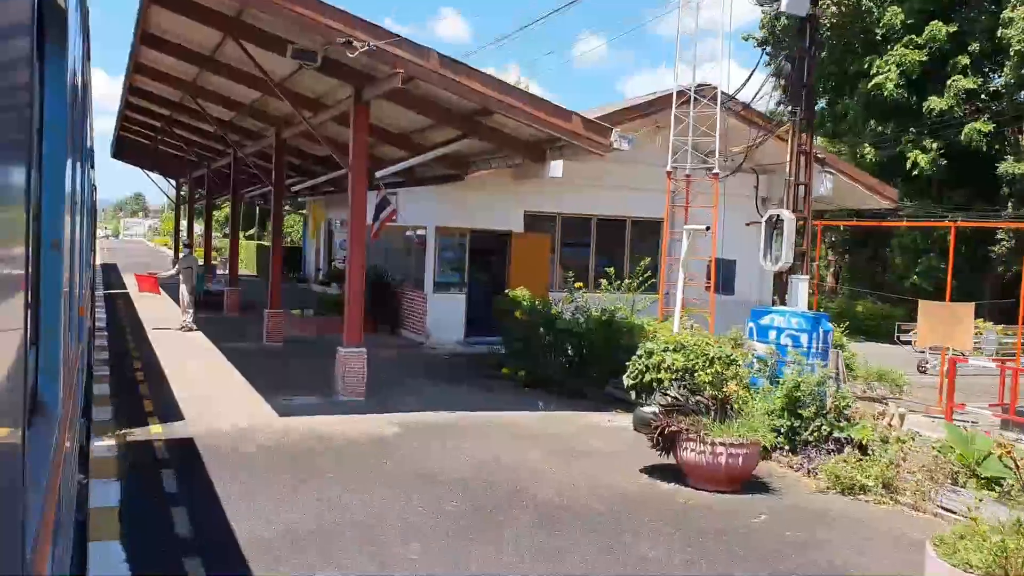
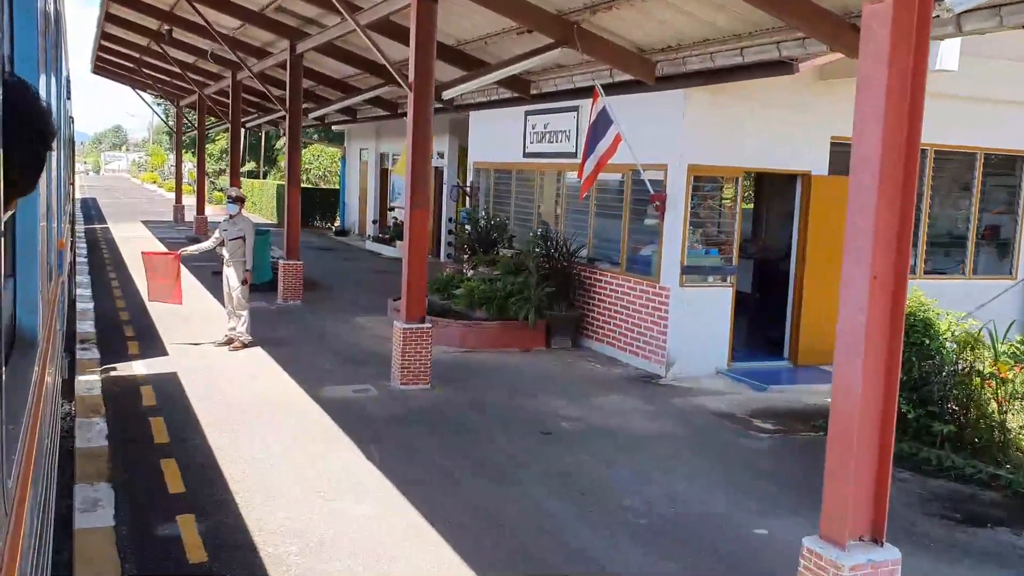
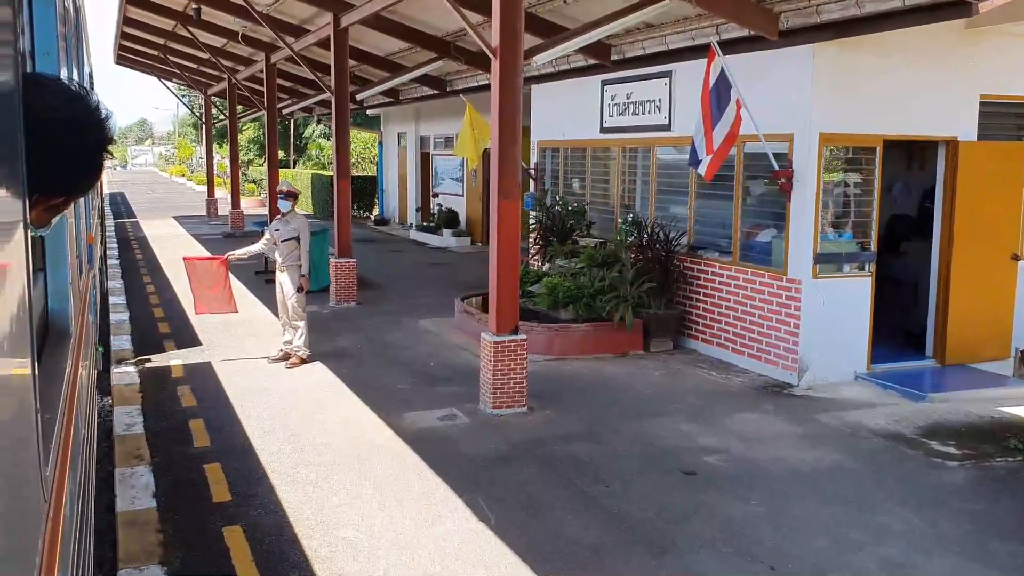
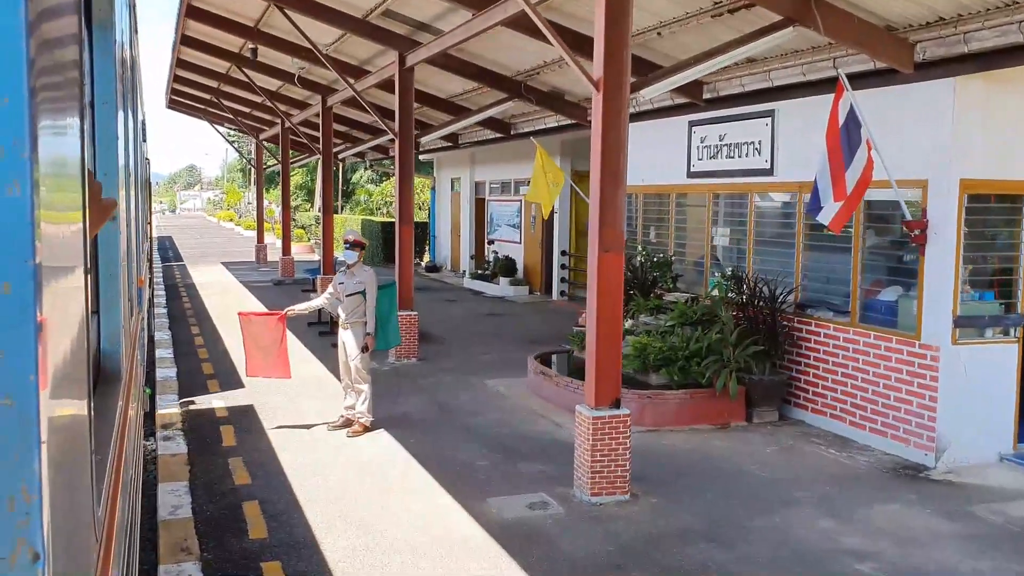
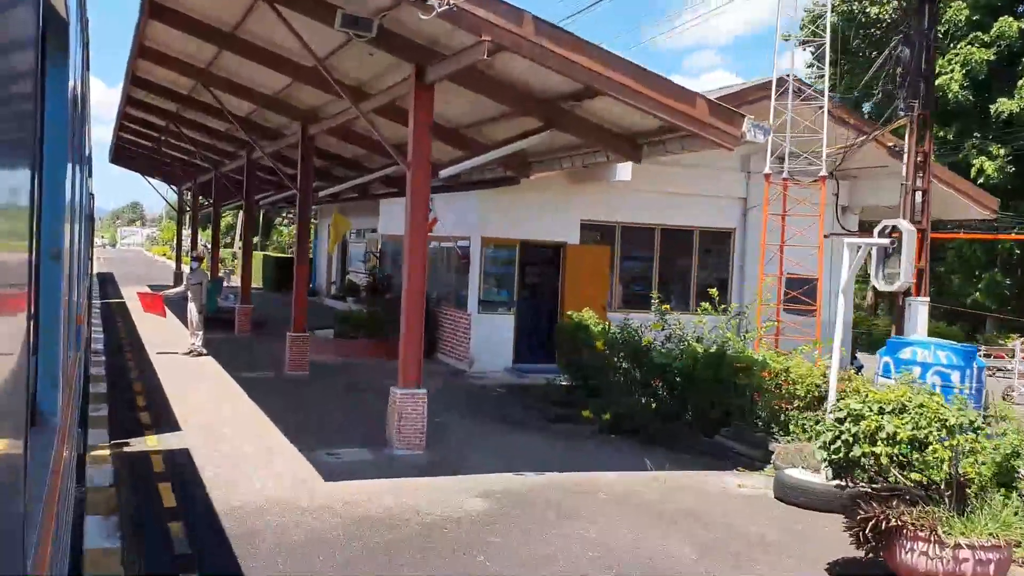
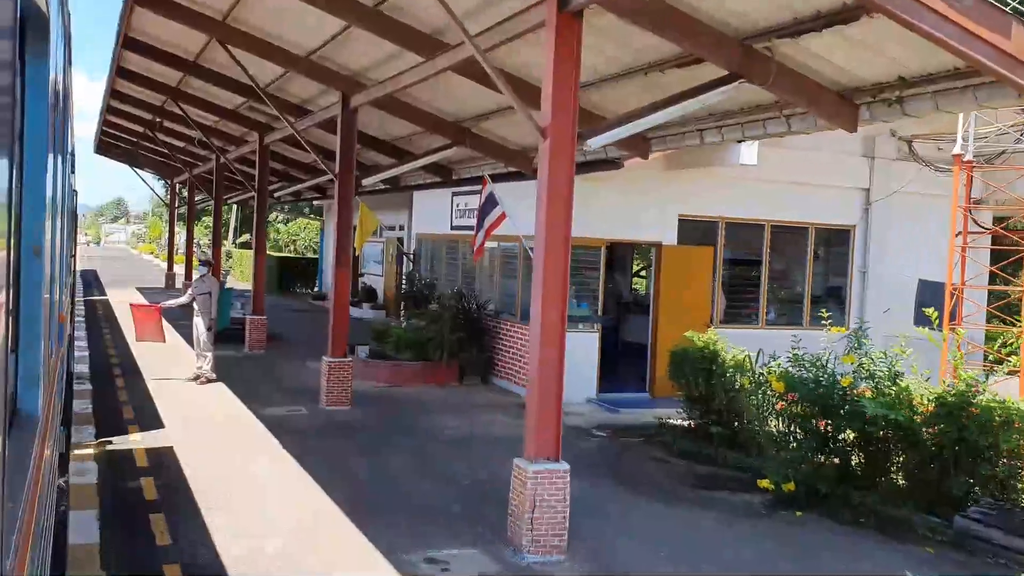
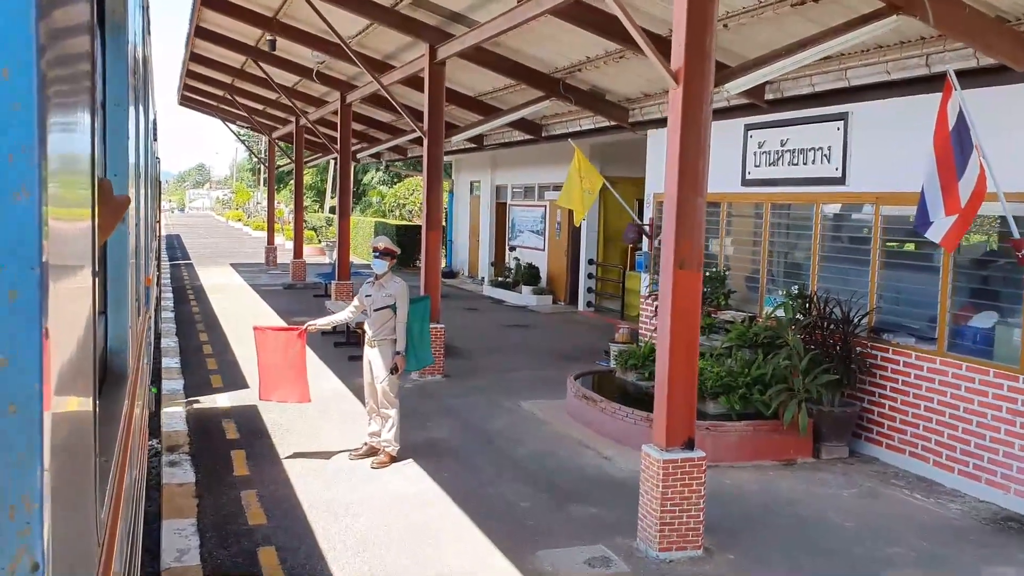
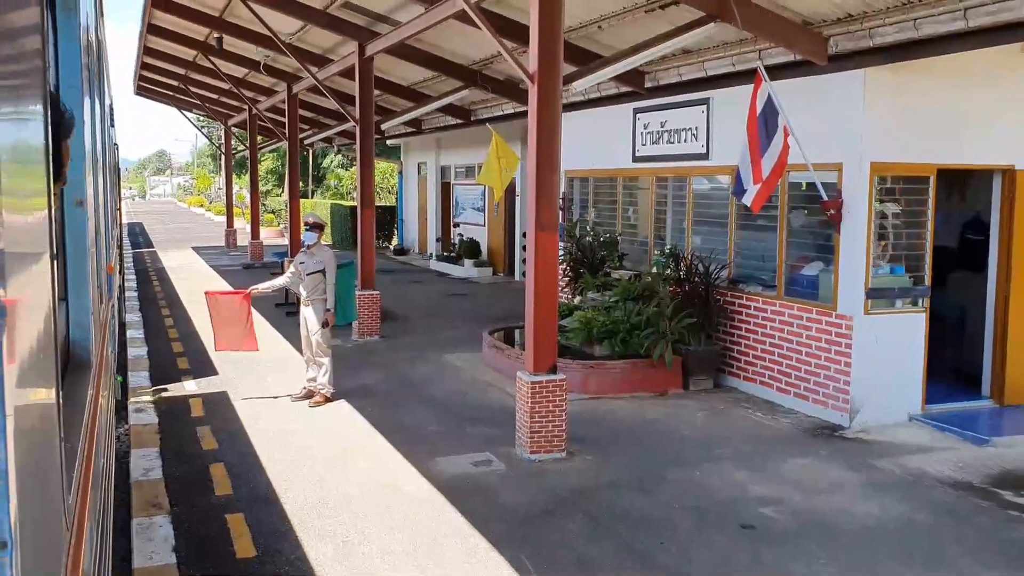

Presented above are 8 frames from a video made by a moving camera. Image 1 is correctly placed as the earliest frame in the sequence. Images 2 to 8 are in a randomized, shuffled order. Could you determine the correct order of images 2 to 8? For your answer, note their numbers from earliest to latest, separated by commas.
5, 6, 2, 3, 8, 4, 7
